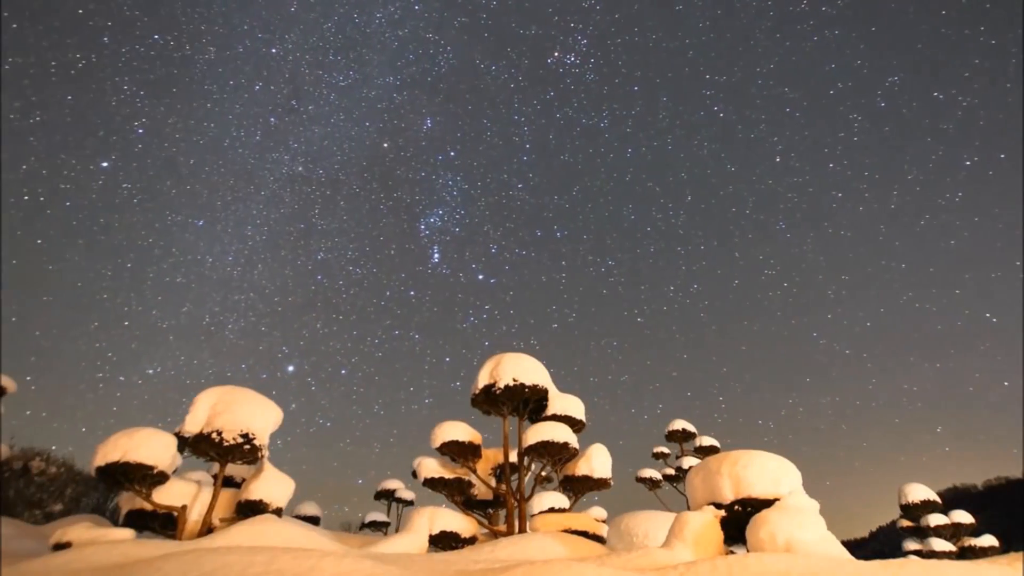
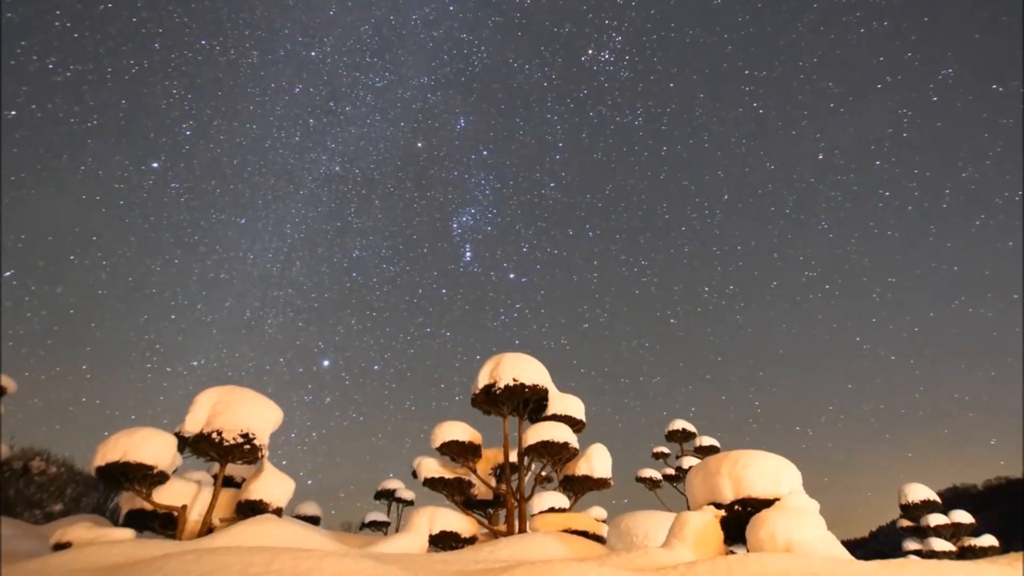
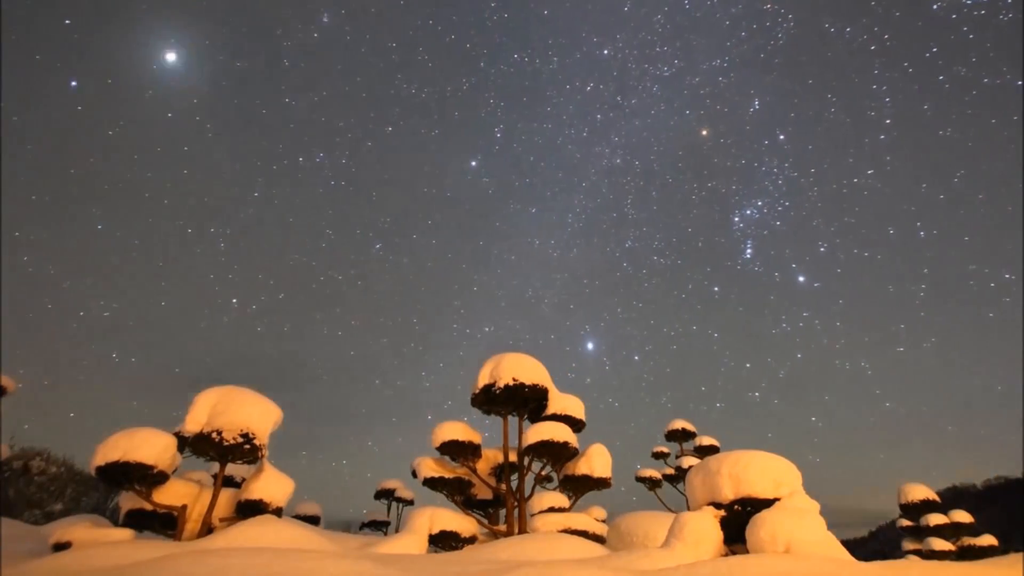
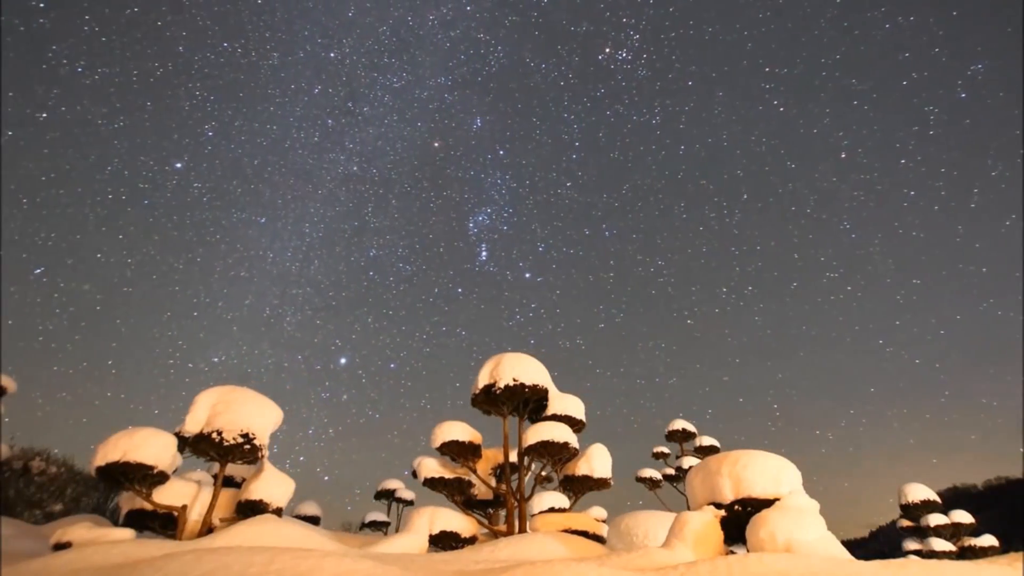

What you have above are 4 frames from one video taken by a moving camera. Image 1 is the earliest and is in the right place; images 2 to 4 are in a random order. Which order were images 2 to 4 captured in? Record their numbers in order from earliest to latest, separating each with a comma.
2, 4, 3
